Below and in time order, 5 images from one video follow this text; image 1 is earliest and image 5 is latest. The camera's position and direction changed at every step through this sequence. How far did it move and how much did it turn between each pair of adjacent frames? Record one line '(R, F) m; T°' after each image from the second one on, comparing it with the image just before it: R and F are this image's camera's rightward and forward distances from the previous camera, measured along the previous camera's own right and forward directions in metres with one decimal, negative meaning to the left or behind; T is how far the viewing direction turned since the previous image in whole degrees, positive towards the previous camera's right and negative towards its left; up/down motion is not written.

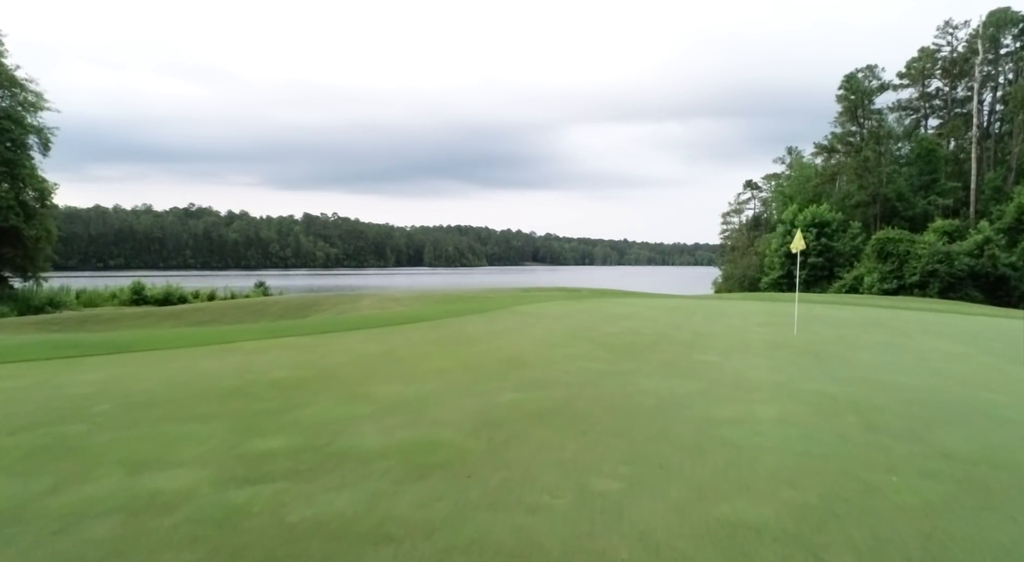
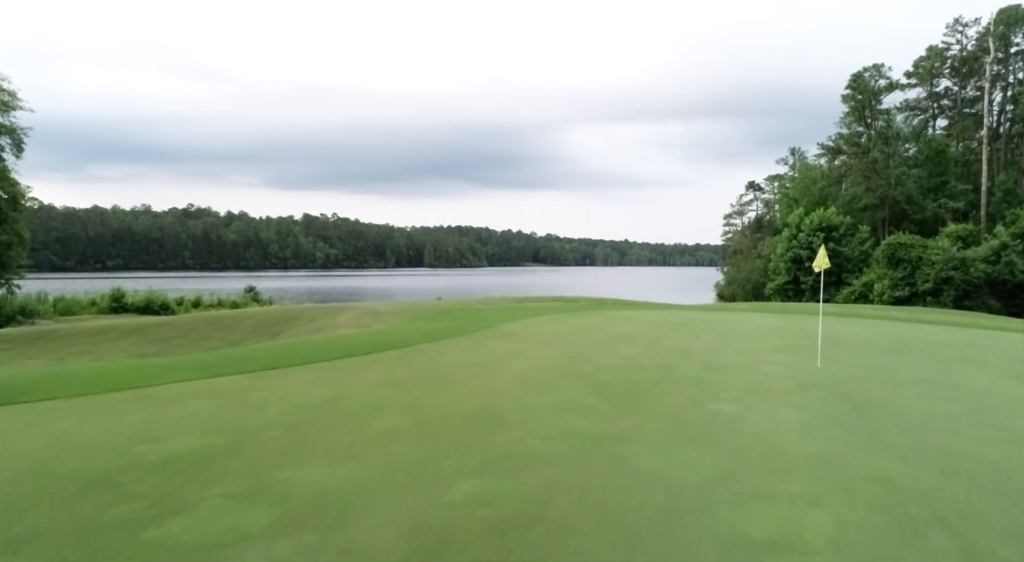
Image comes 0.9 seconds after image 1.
(+0.2, +1.0) m; 0°
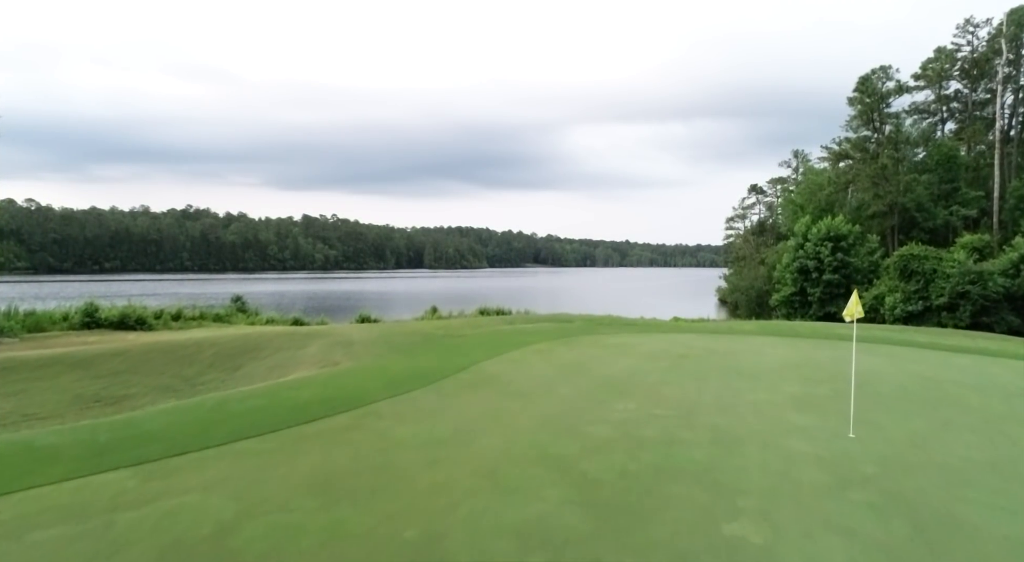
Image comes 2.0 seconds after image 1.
(+0.3, +1.1) m; 0°
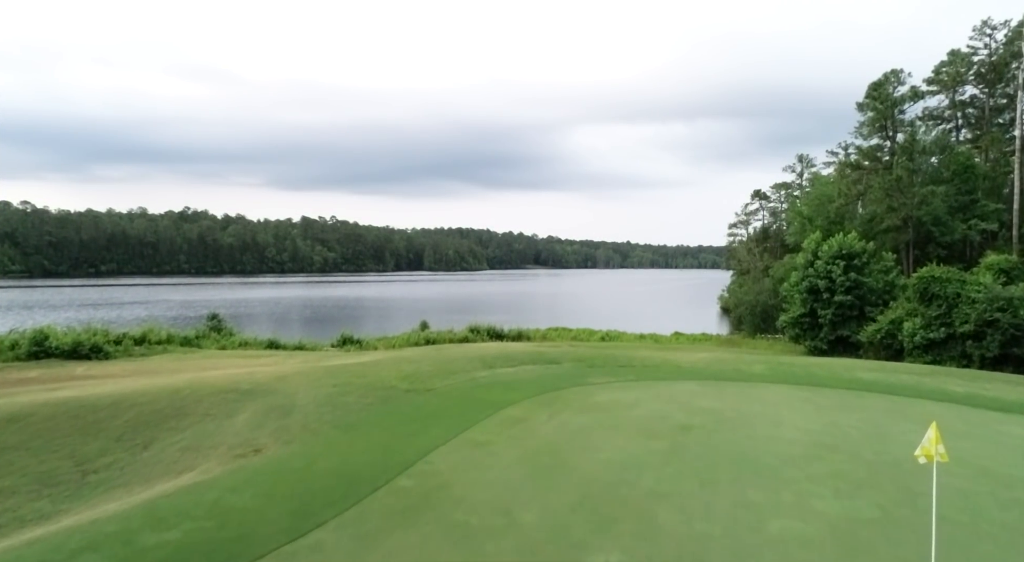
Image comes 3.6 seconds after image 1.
(+0.5, +1.7) m; 0°
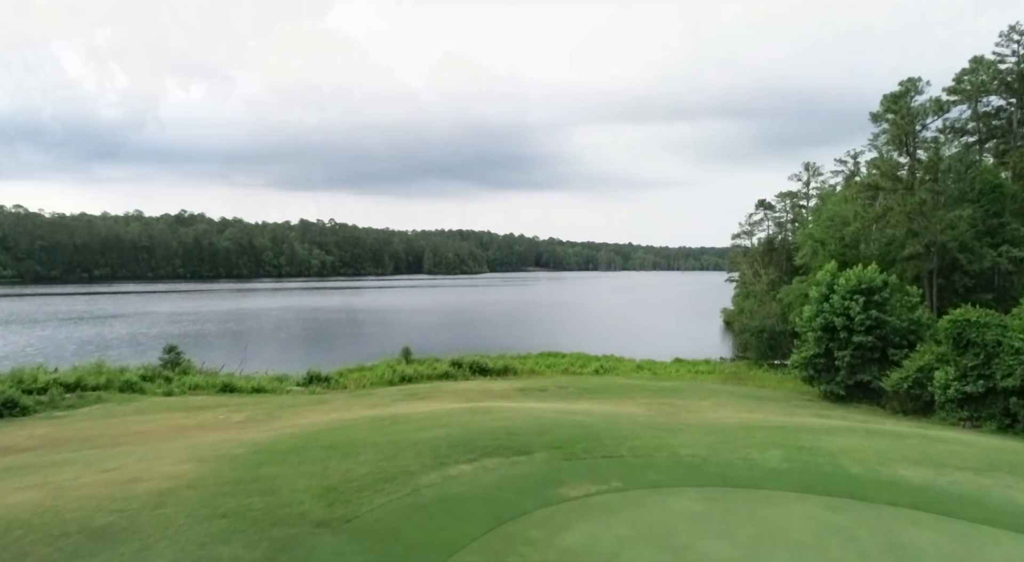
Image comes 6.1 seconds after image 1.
(+0.8, +2.6) m; 0°
